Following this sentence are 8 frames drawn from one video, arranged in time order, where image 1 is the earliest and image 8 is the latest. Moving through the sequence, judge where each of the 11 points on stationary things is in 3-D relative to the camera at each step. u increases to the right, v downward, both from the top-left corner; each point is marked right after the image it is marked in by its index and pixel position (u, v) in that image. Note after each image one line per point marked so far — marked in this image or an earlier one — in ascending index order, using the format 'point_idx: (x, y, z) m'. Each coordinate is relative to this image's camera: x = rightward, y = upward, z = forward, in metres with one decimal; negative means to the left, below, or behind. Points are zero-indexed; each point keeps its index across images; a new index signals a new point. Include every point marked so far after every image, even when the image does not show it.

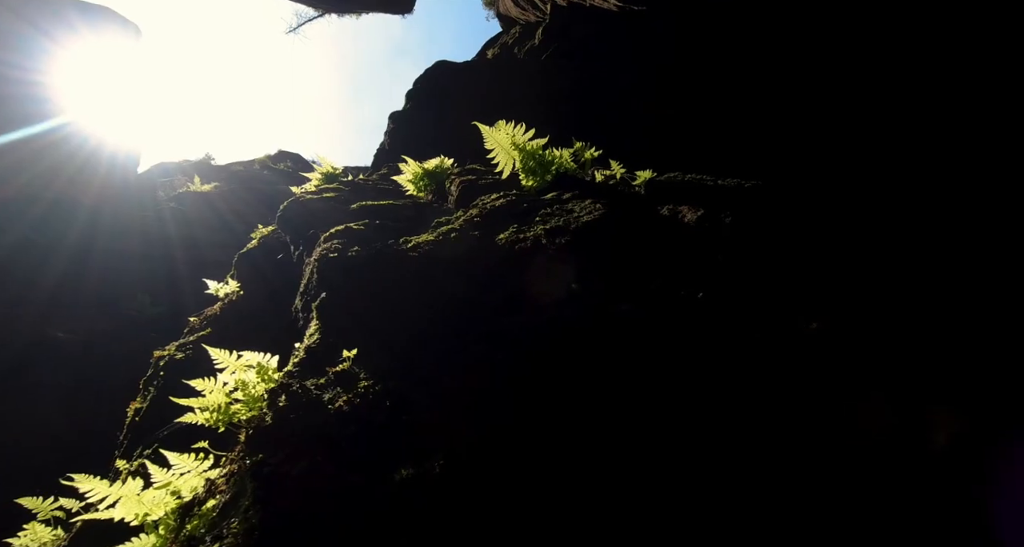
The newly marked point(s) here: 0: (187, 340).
0: (-3.9, -0.8, +6.1) m
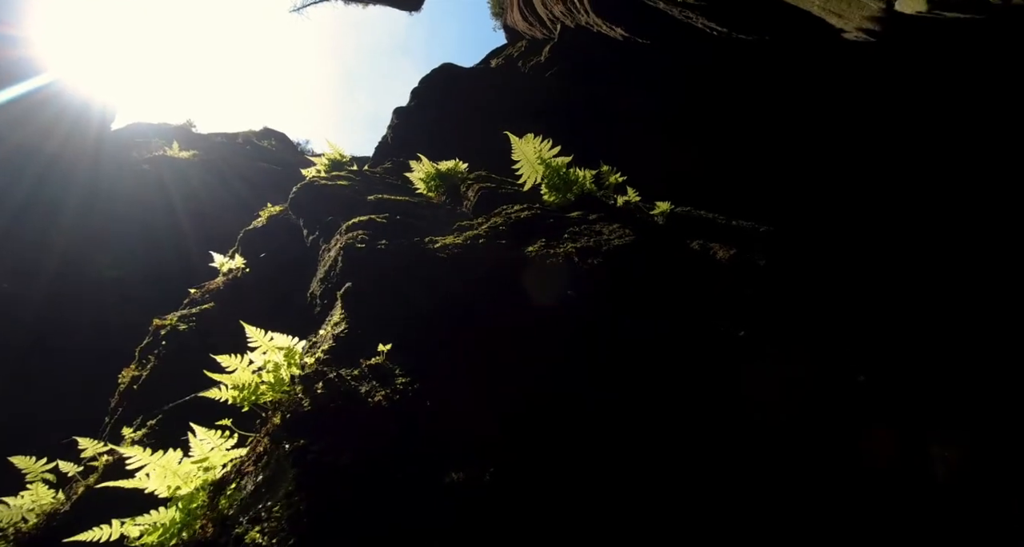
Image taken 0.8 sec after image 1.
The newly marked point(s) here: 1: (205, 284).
0: (-3.8, -0.4, +5.9) m
1: (-4.1, -0.2, +6.7) m
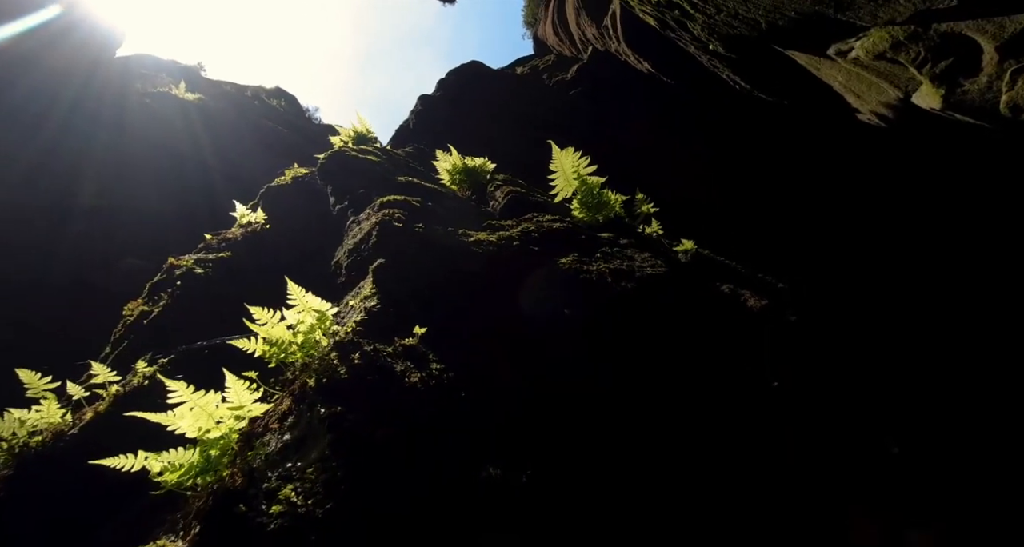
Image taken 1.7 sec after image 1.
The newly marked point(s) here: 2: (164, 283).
0: (-3.5, +0.2, +5.8) m
1: (-3.8, +0.5, +6.6) m
2: (-3.8, -0.1, +5.4) m
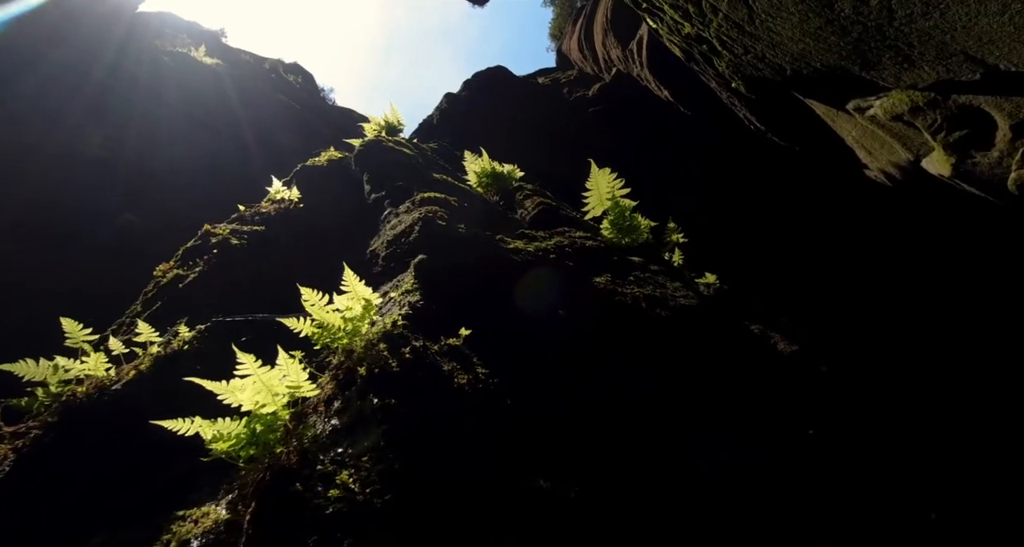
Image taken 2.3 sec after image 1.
0: (-3.1, +0.5, +5.9) m
1: (-3.4, +0.9, +6.6) m
2: (-3.4, +0.3, +5.4) m
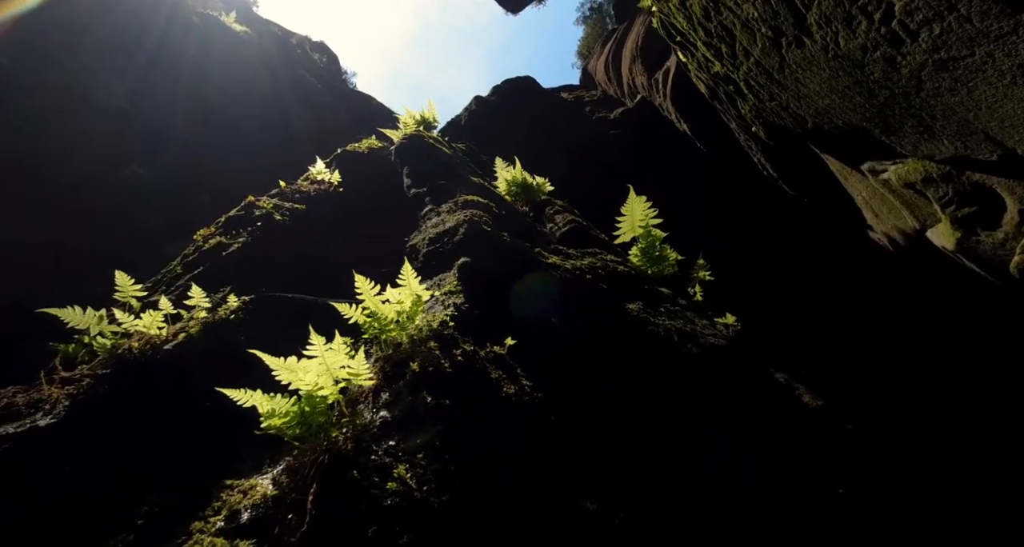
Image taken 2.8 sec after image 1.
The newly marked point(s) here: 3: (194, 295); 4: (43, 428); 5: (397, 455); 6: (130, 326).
0: (-2.7, +0.8, +5.9) m
1: (-2.9, +1.2, +6.7) m
2: (-3.0, +0.6, +5.5) m
3: (-2.3, -0.2, +3.6) m
4: (-2.4, -0.8, +2.6) m
5: (-0.6, -0.9, +2.6) m
6: (-2.5, -0.4, +3.4) m
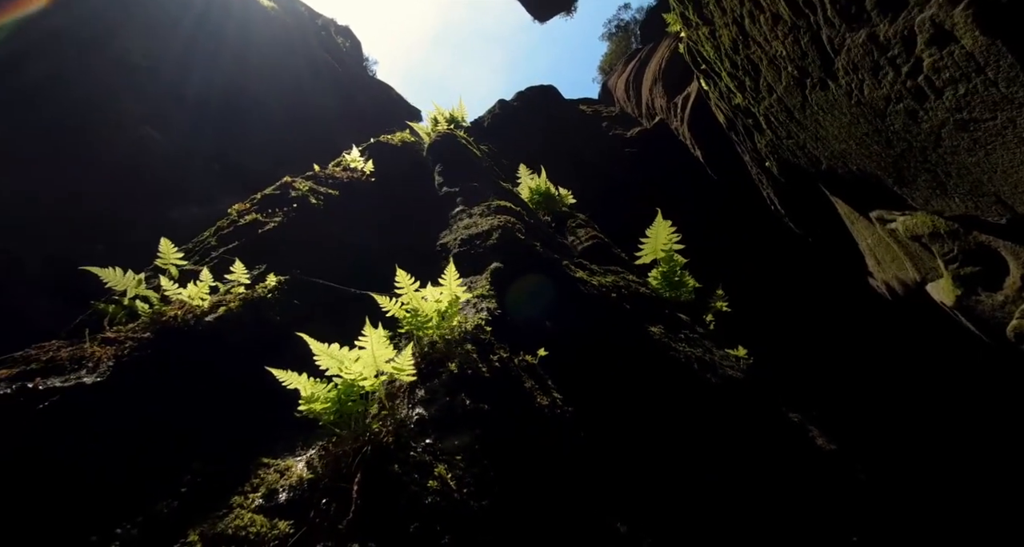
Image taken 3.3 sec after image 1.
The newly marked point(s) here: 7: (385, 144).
0: (-2.3, +1.0, +5.9) m
1: (-2.4, +1.4, +6.7) m
2: (-2.6, +0.8, +5.5) m
3: (-2.0, 0.0, +3.7) m
4: (-2.2, -0.6, +2.6) m
5: (-0.4, -0.9, +2.6) m
6: (-2.3, -0.1, +3.4) m
7: (-1.8, +1.9, +7.4) m
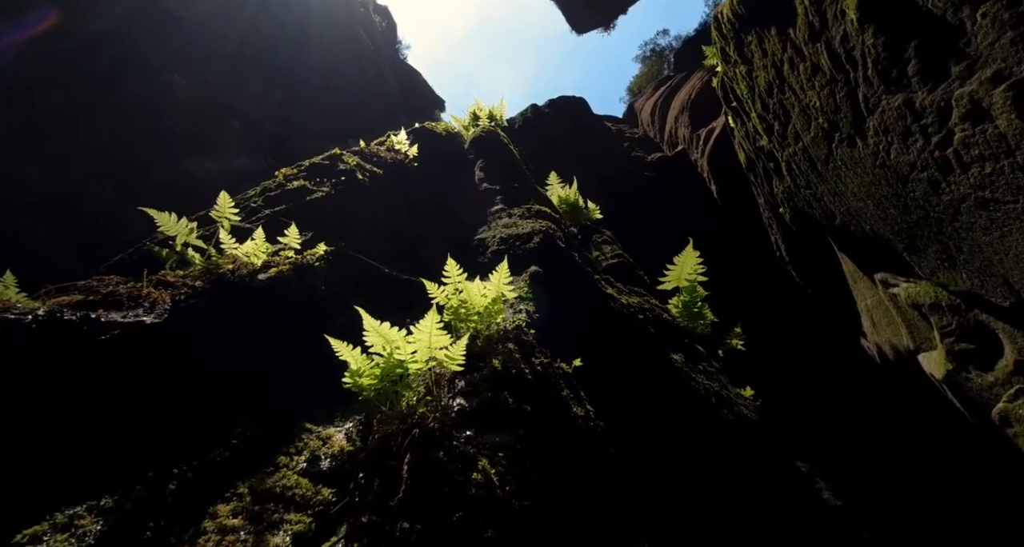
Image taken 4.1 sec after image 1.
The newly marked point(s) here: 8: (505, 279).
0: (-1.7, +1.3, +5.9) m
1: (-1.8, +1.7, +6.7) m
2: (-2.1, +1.2, +5.5) m
3: (-1.6, +0.3, +3.7) m
4: (-1.9, -0.3, +2.6) m
5: (-0.2, -0.9, +2.6) m
6: (-1.9, +0.2, +3.4) m
7: (-1.1, +2.1, +7.4) m
8: (-0.1, 0.0, +3.7) m
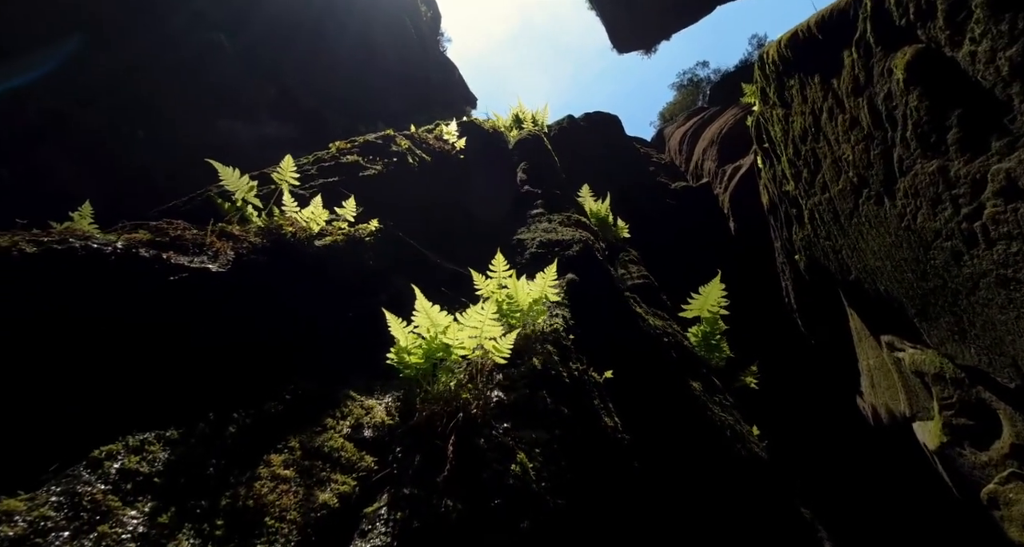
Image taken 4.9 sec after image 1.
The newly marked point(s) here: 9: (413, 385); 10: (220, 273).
0: (-1.1, +1.5, +6.0) m
1: (-1.2, +1.9, +6.8) m
2: (-1.5, +1.4, +5.6) m
3: (-1.2, +0.5, +3.8) m
4: (-1.6, 0.0, +2.7) m
5: (0.0, -0.9, +2.6) m
6: (-1.5, +0.4, +3.5) m
7: (-0.4, +2.2, +7.5) m
8: (+0.3, 0.0, +3.8) m
9: (-0.6, -0.6, +2.8) m
10: (-1.6, 0.0, +2.7) m
